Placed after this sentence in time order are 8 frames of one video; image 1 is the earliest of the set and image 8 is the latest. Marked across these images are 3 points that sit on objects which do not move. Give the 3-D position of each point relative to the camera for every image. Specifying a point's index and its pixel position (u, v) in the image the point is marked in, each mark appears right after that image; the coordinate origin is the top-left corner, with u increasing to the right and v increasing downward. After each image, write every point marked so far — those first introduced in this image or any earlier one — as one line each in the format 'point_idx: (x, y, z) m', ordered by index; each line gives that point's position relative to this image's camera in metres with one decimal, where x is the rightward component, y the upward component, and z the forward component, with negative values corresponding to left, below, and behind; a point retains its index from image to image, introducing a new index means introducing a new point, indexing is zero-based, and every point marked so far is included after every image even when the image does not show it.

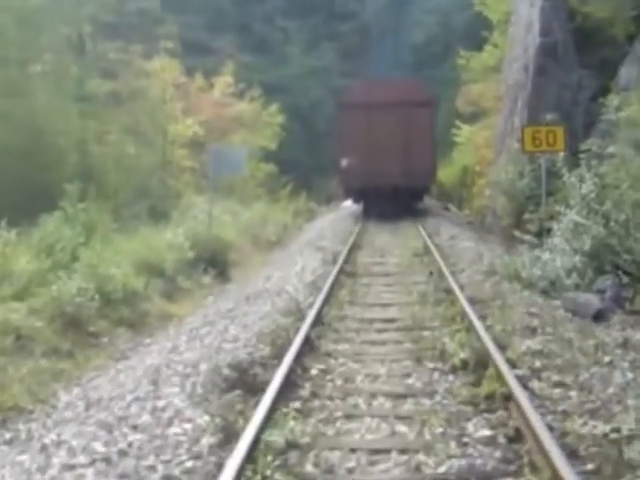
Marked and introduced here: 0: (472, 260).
0: (+2.2, -0.3, +18.6) m
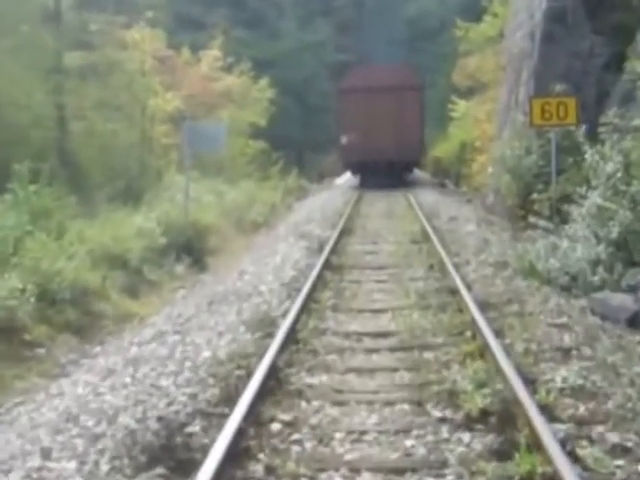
0: (+2.0, -0.1, +16.3) m
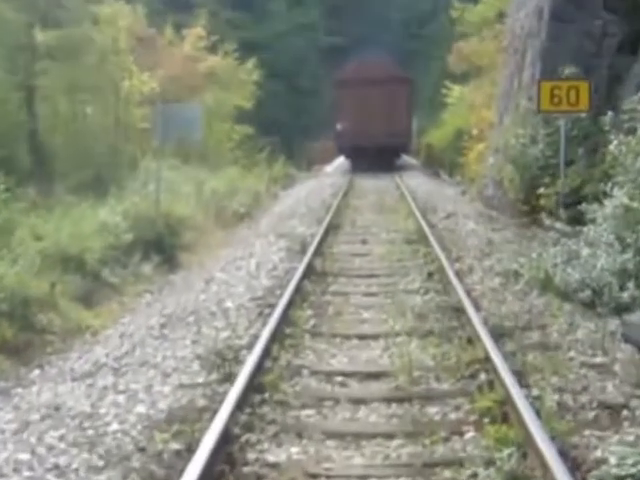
0: (+1.8, -0.1, +14.4) m
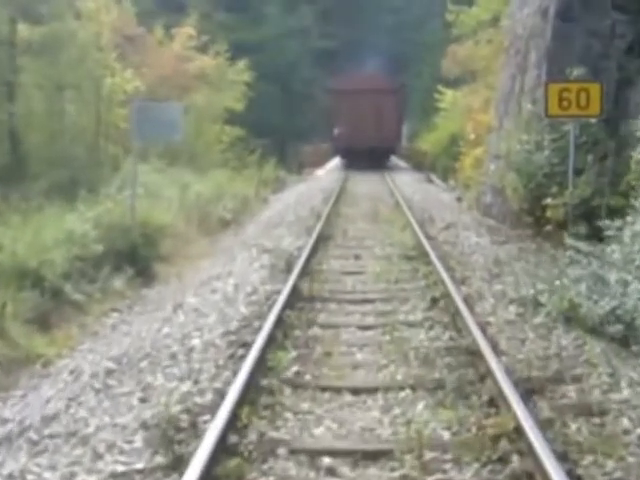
0: (+1.7, -0.3, +12.7) m
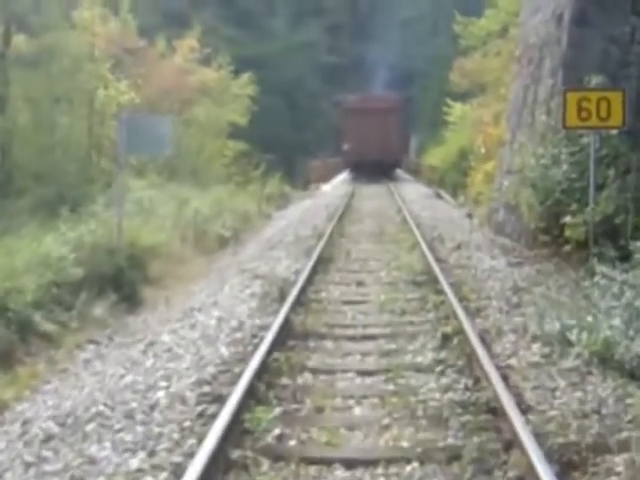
0: (+1.6, -0.5, +11.3) m
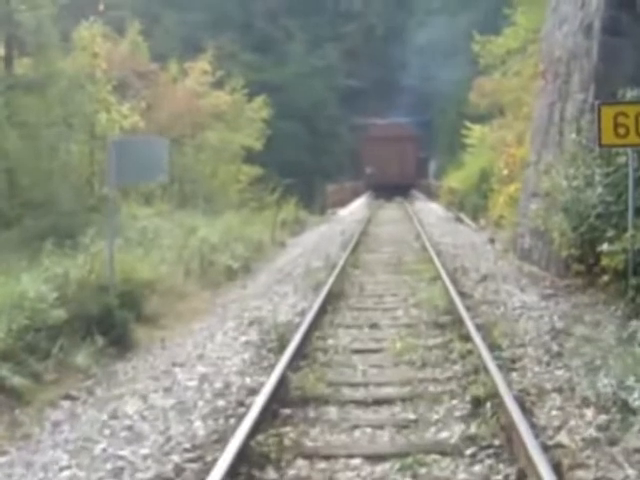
0: (+1.7, -0.8, +9.6) m
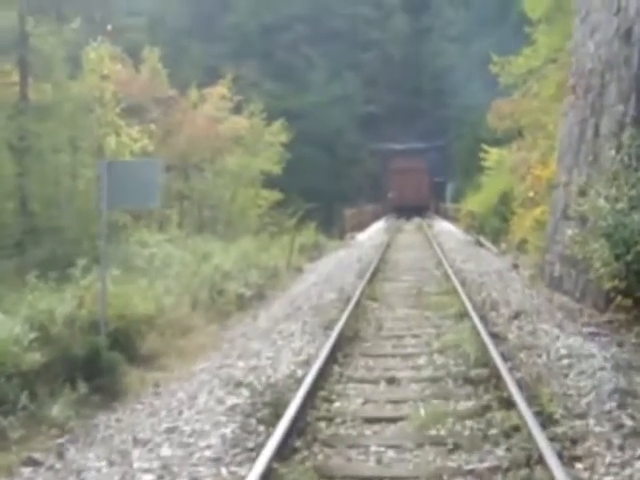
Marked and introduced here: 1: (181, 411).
0: (+1.7, -1.1, +7.4) m
1: (-1.0, -1.2, +9.2) m
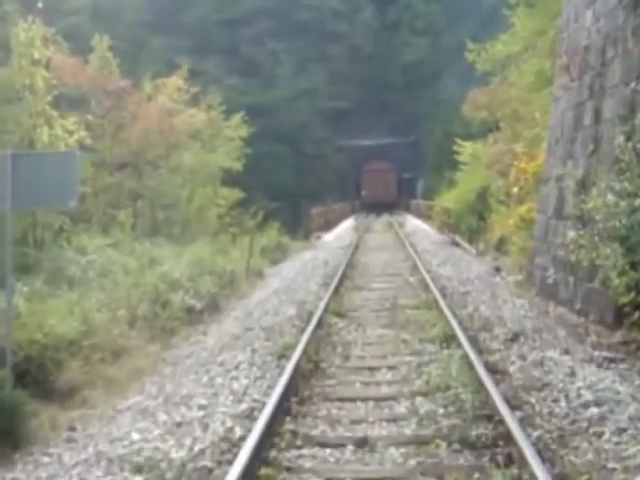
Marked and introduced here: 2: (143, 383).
0: (+1.4, -1.1, +4.8) m
1: (-1.3, -1.3, +6.4) m
2: (-2.0, -1.6, +14.3) m
